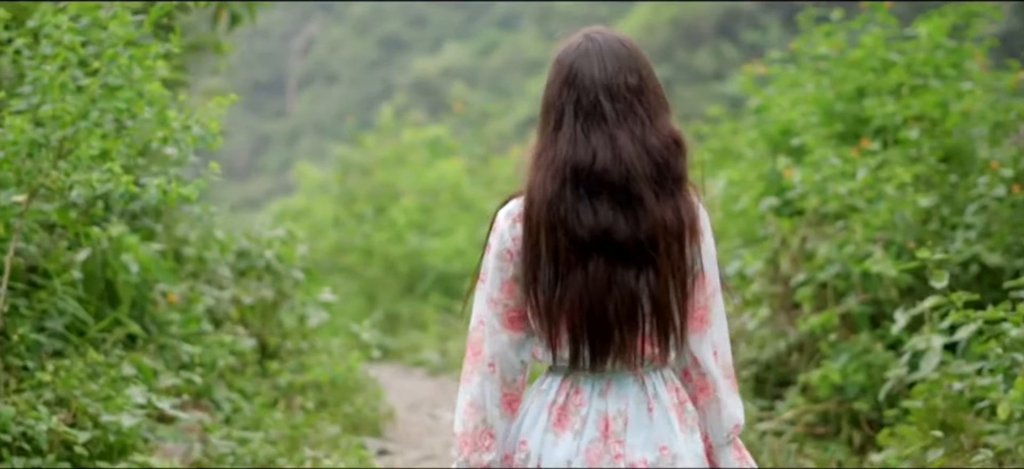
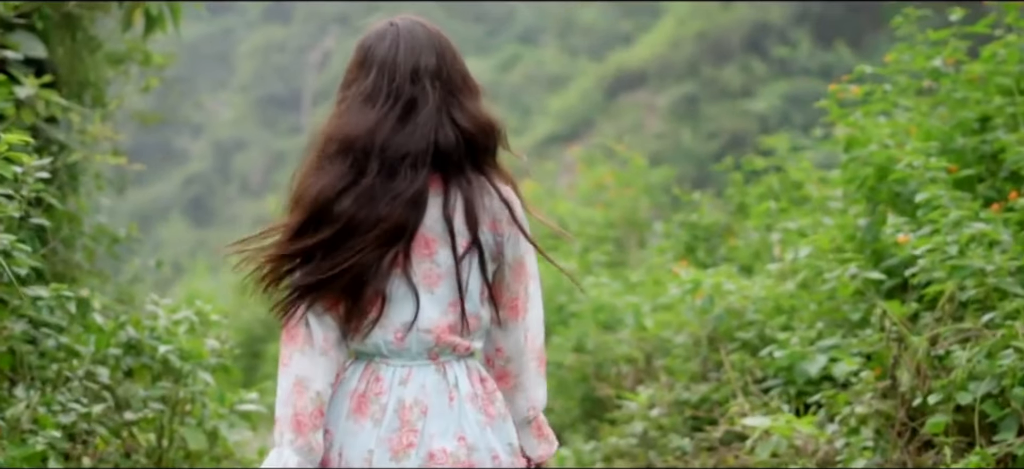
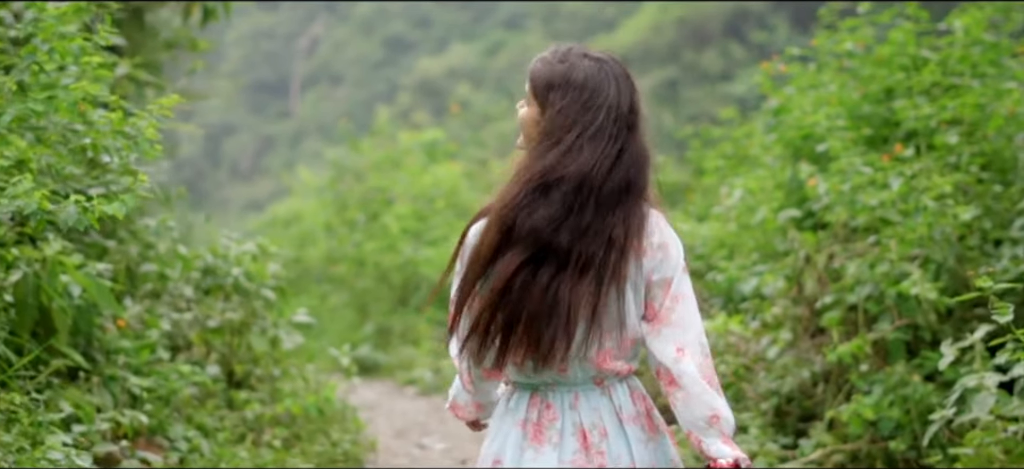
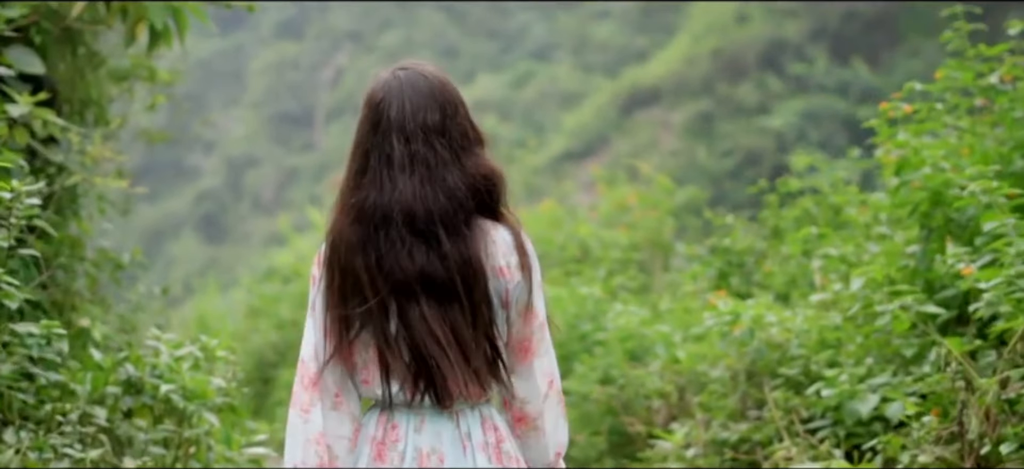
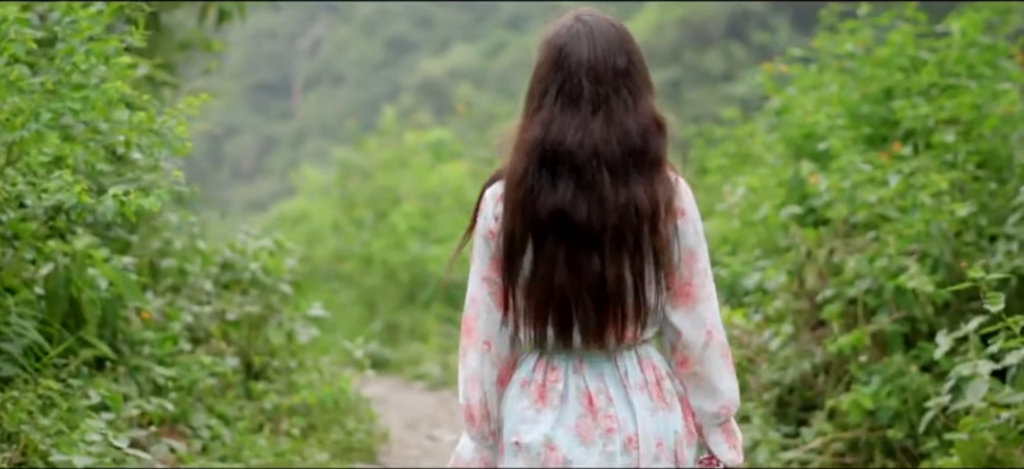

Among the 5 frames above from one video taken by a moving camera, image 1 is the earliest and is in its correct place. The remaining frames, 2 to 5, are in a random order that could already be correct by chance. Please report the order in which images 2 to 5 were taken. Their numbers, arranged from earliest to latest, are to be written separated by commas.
5, 3, 2, 4
